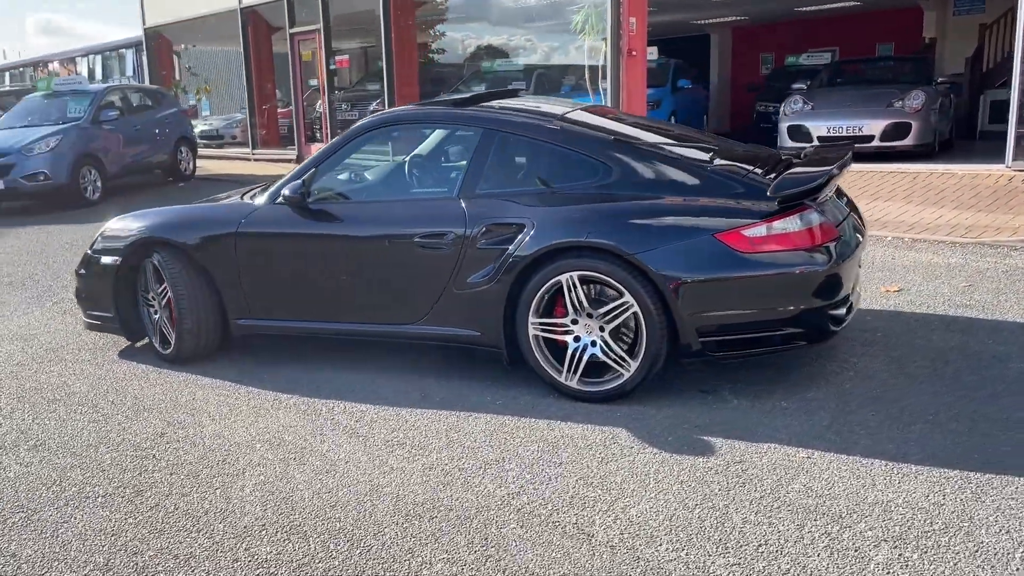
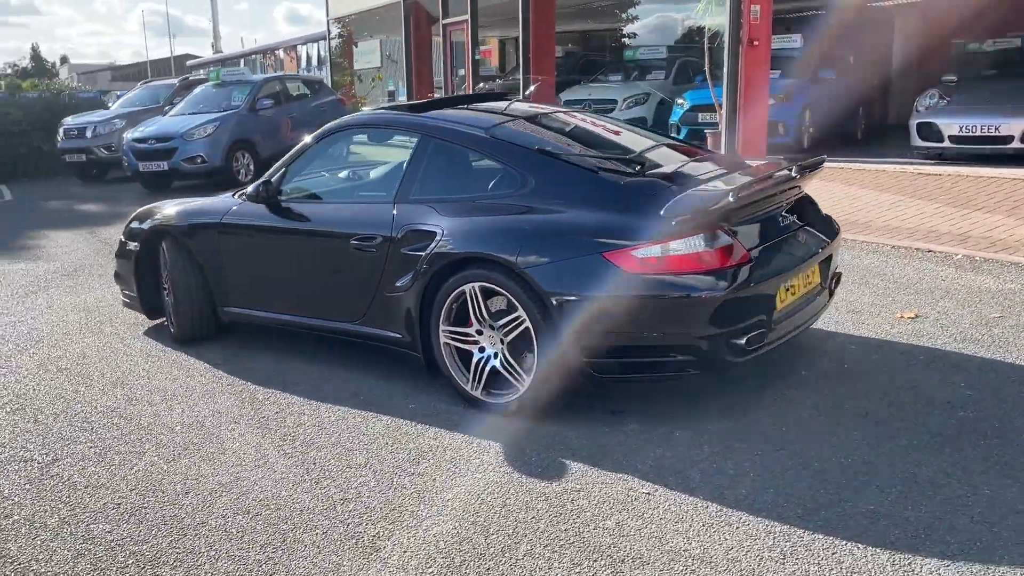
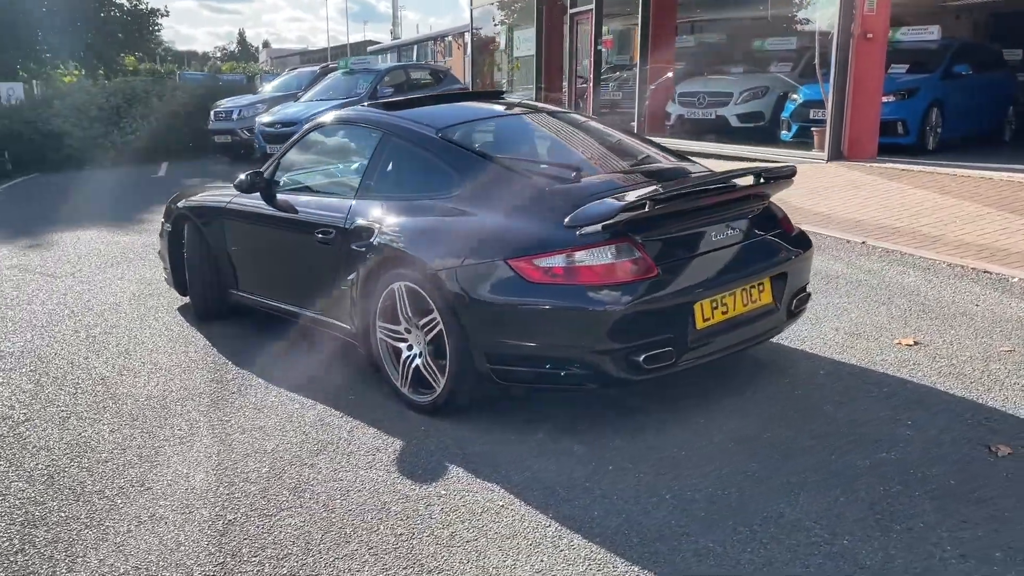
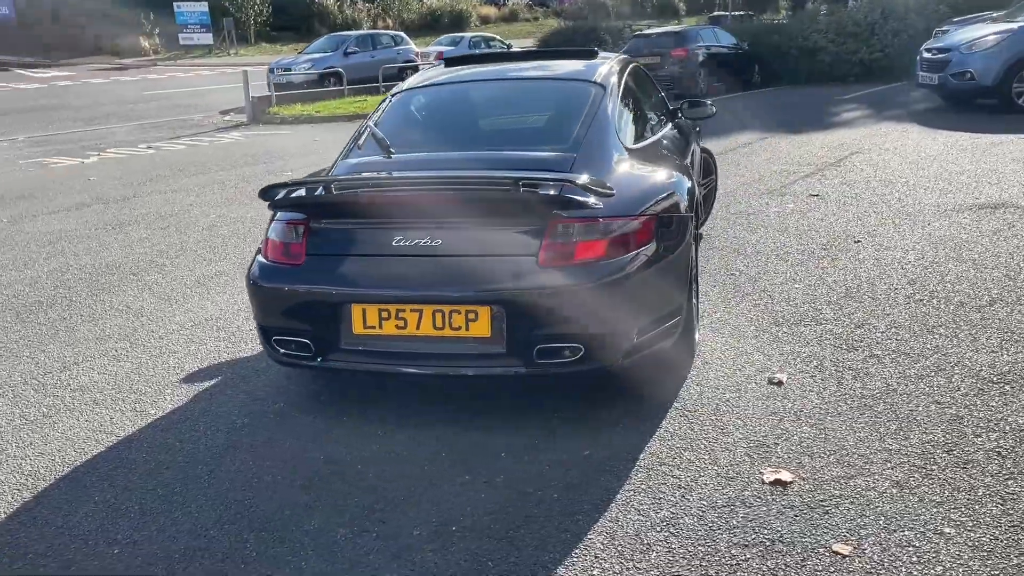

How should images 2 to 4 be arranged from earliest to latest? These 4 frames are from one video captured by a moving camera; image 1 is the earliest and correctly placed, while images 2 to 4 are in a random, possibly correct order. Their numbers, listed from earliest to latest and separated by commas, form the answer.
2, 3, 4
